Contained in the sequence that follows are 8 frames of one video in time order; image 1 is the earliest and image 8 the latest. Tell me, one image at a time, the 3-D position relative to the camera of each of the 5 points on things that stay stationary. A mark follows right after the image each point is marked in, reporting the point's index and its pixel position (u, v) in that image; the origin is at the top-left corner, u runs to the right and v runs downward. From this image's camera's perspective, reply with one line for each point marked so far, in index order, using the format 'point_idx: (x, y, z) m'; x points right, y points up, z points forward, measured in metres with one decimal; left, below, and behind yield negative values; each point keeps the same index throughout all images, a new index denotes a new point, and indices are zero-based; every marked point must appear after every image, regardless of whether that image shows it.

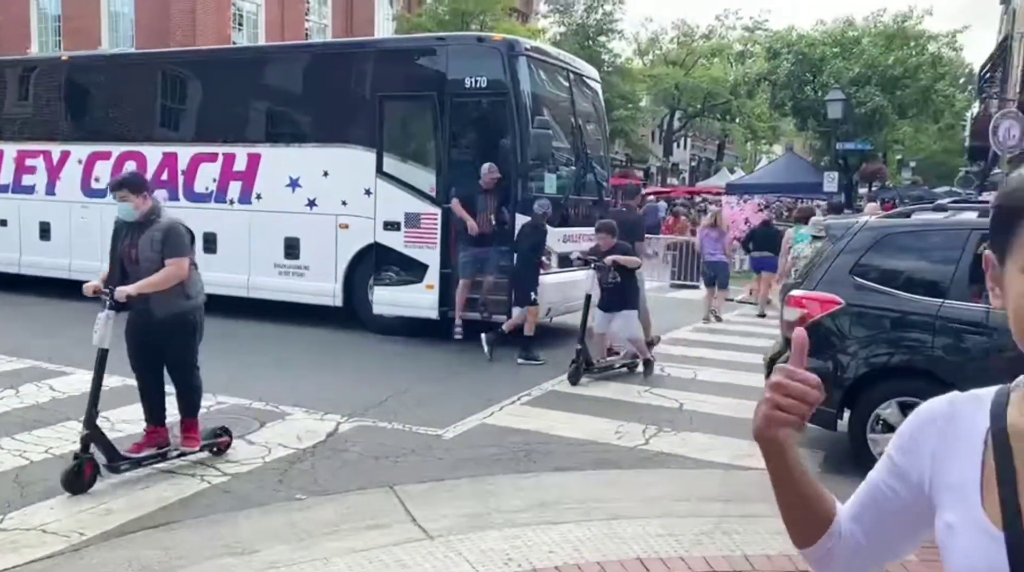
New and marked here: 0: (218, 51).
0: (-4.0, +3.2, +12.3) m
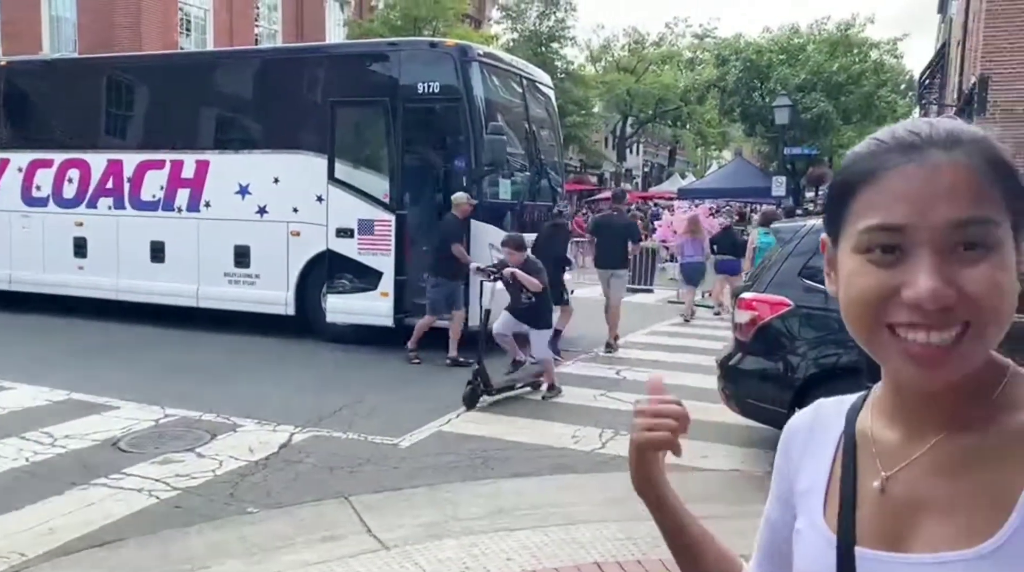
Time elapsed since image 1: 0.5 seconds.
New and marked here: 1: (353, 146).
0: (-4.6, +3.1, +12.1) m
1: (-1.9, +1.7, +10.9) m
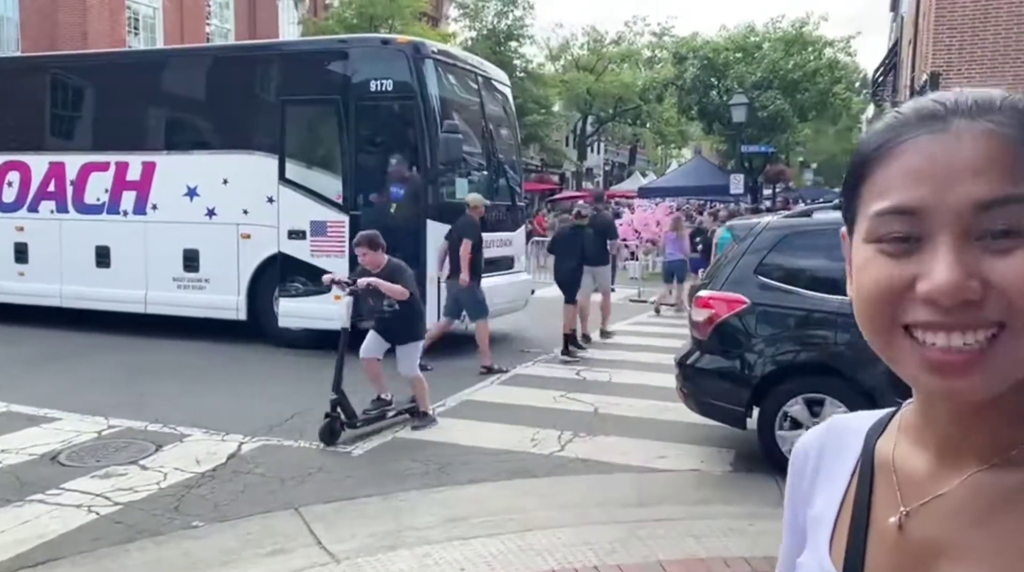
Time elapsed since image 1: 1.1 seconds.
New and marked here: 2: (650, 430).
0: (-5.2, +3.0, +11.8) m
1: (-2.4, +1.7, +10.7) m
2: (+1.2, -1.2, +7.6) m
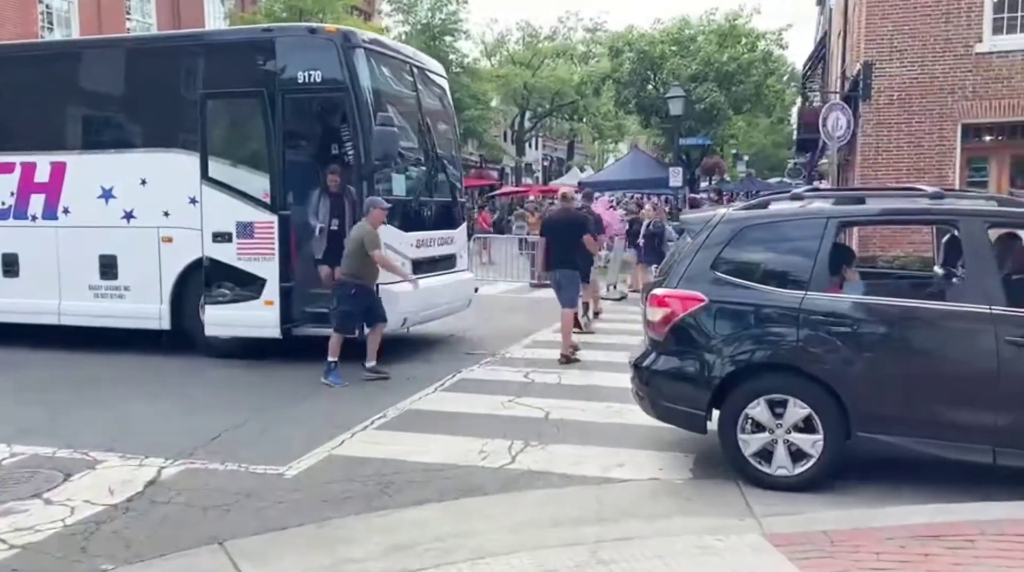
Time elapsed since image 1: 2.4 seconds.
0: (-6.0, +2.9, +10.9) m
1: (-3.1, +1.6, +10.0) m
2: (+0.7, -1.2, +7.2) m
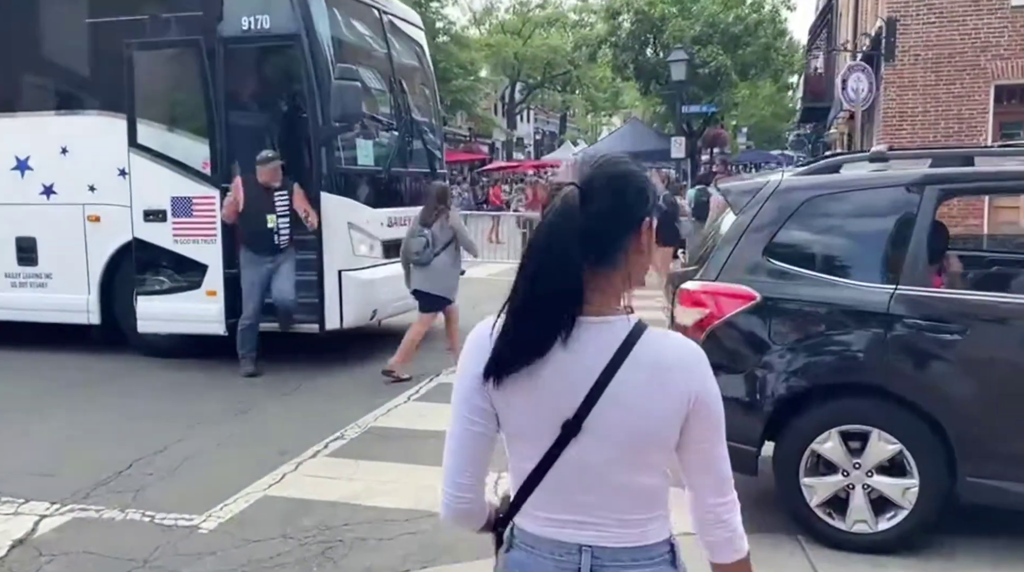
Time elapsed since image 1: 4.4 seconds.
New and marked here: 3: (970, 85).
0: (-6.2, +3.0, +9.3) m
1: (-3.3, +1.7, +8.4) m
2: (+0.7, -1.1, +5.7) m
3: (+7.8, +3.4, +15.5) m
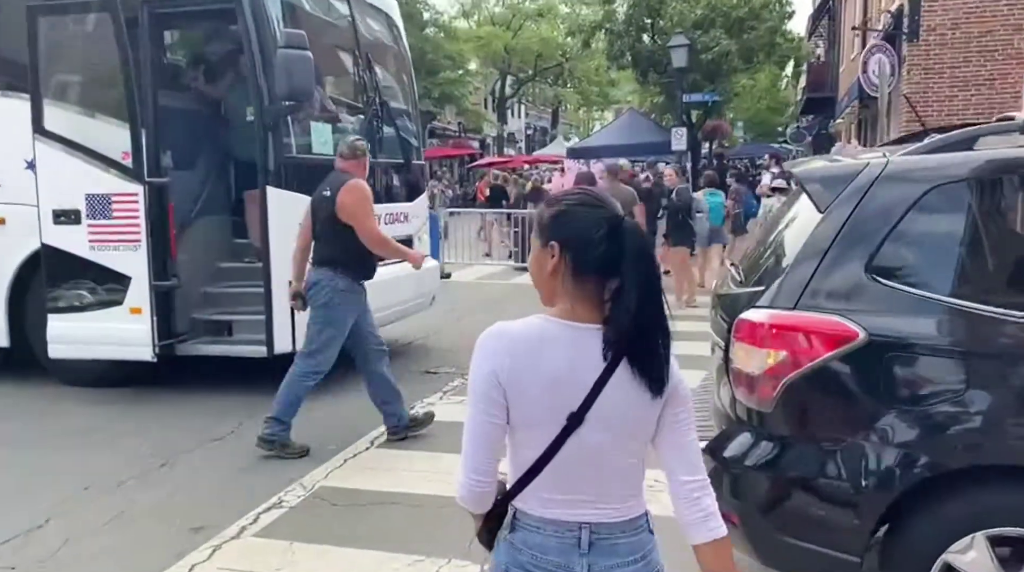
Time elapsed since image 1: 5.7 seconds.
0: (-6.3, +2.9, +7.8) m
1: (-3.4, +1.6, +7.0) m
2: (+0.6, -1.2, +4.3) m
3: (+7.6, +3.4, +14.1) m
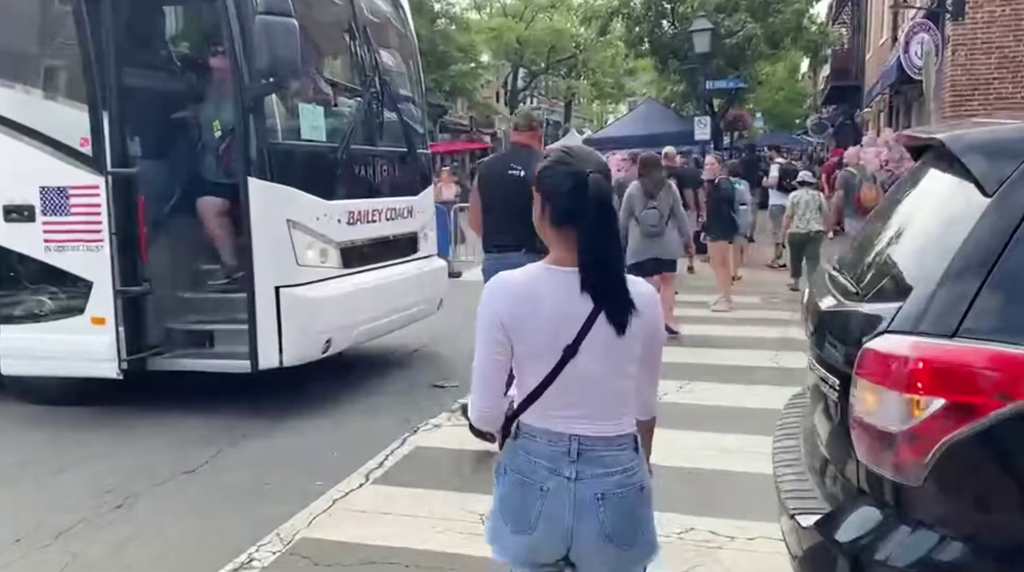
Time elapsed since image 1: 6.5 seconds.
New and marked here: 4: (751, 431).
0: (-6.2, +2.8, +6.9) m
1: (-3.2, +1.5, +6.1) m
2: (+0.7, -1.3, +3.3) m
3: (+7.8, +3.5, +13.0) m
4: (+1.5, -0.9, +5.8) m
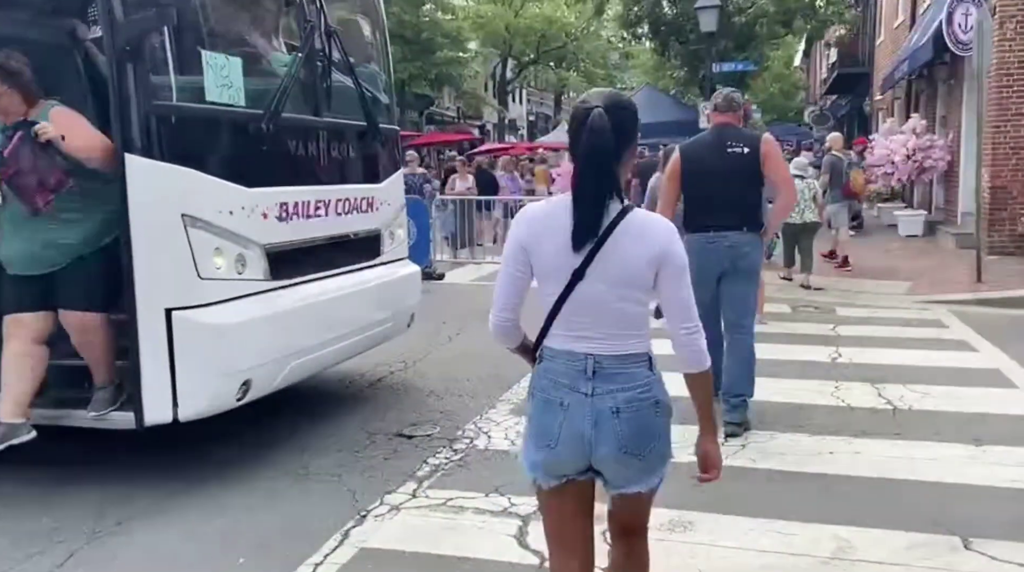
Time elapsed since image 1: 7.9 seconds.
0: (-6.2, +2.7, +5.1) m
1: (-3.3, +1.4, +4.3) m
2: (+0.7, -1.4, +1.6) m
3: (+7.7, +3.4, +11.4) m
4: (+1.5, -1.0, +4.1) m
